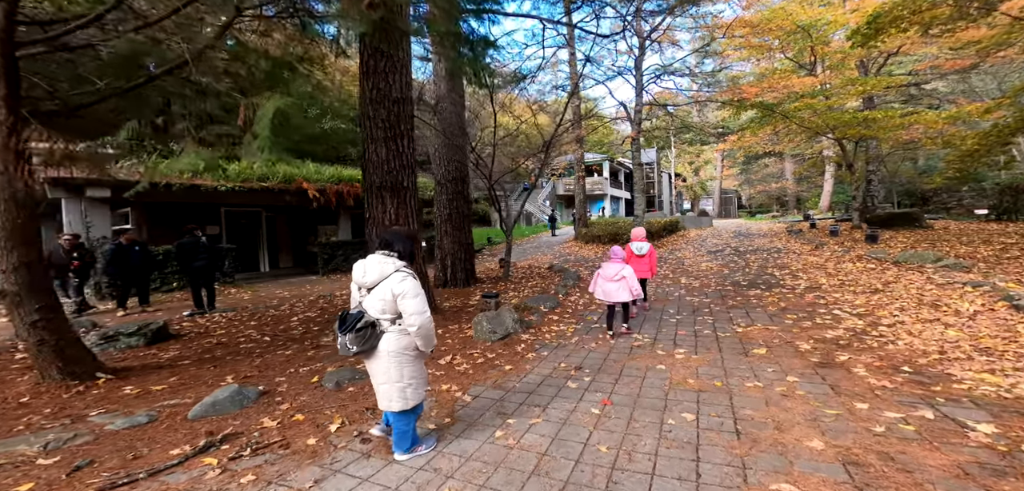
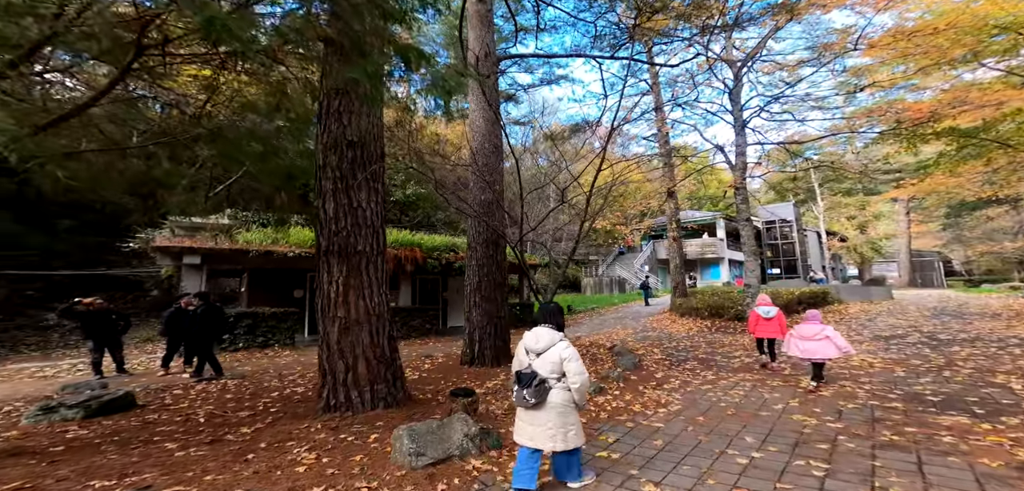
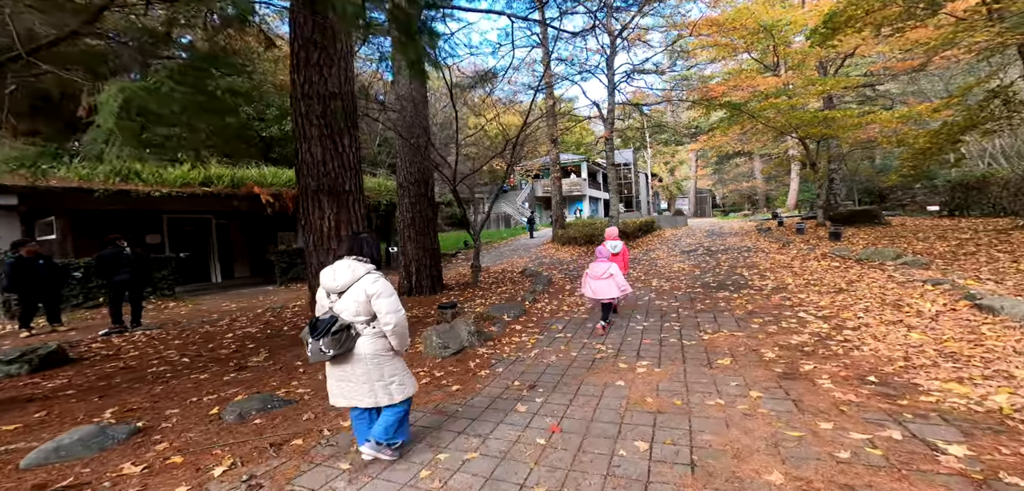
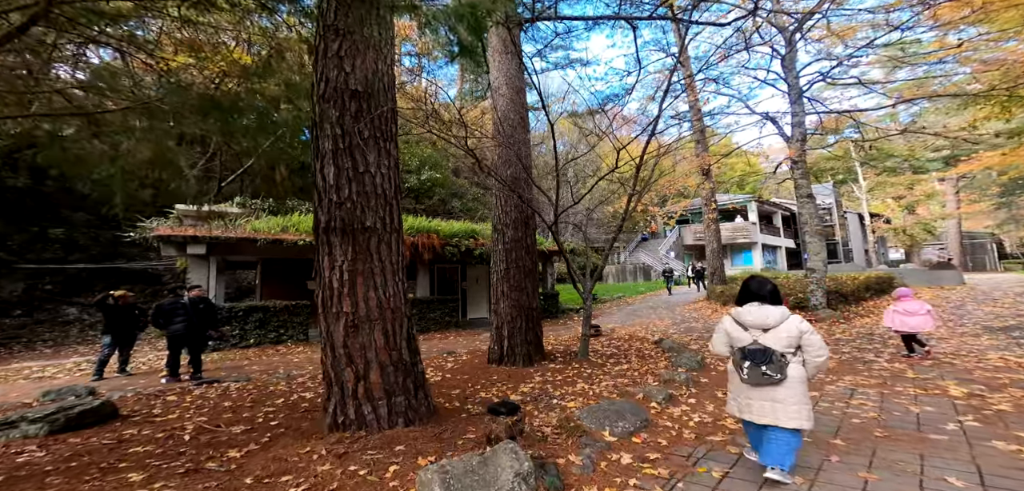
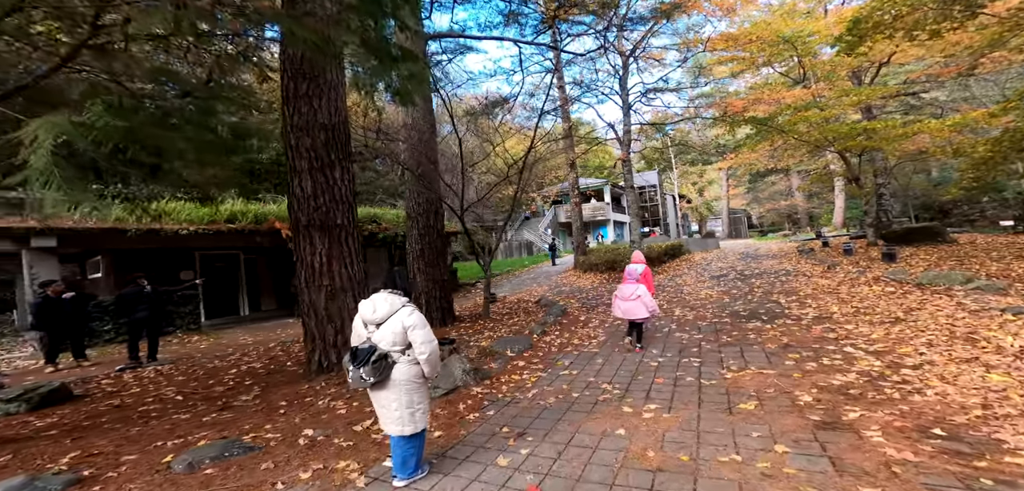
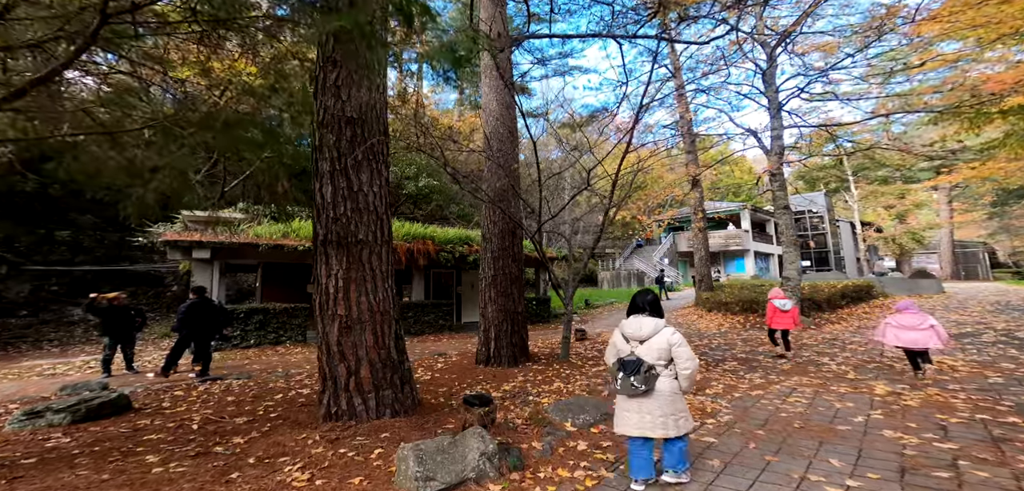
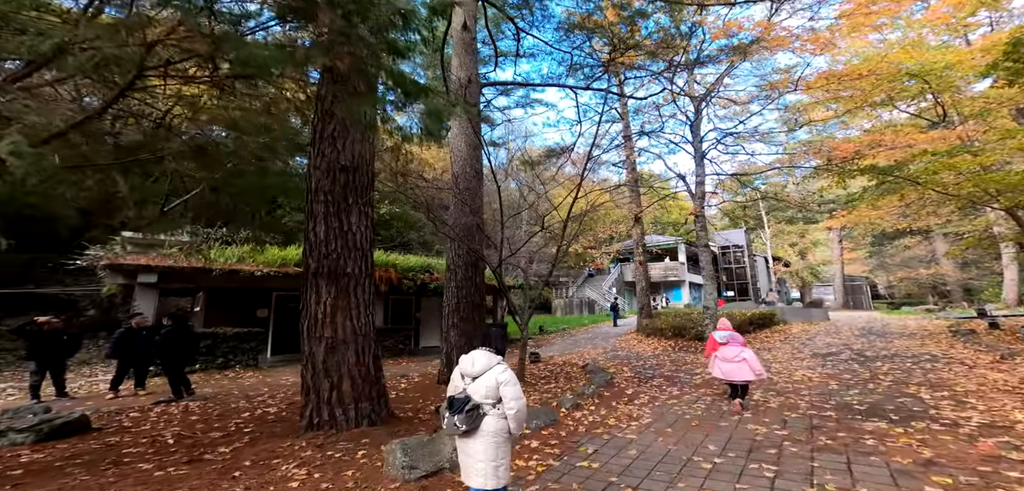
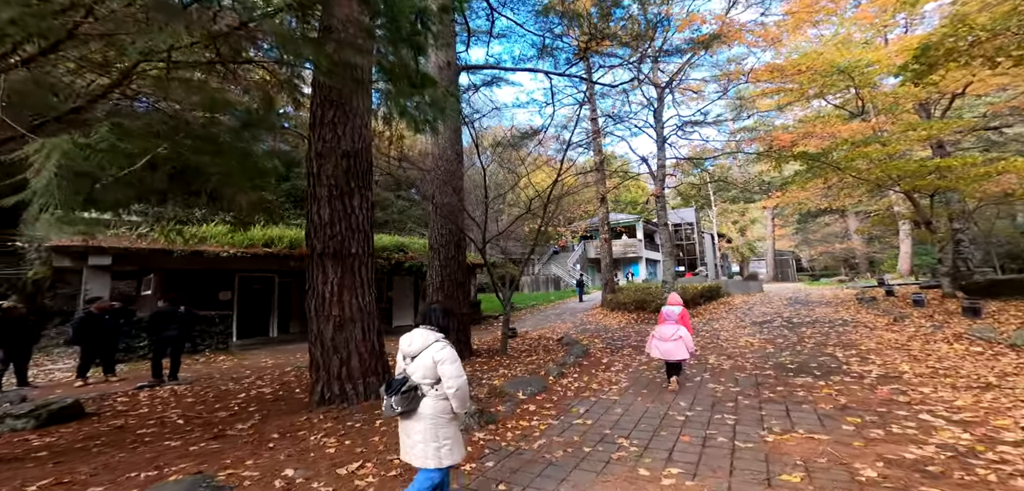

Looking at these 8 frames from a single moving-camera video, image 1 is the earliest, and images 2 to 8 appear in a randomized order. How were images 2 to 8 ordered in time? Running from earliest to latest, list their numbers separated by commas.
3, 5, 8, 7, 2, 6, 4
